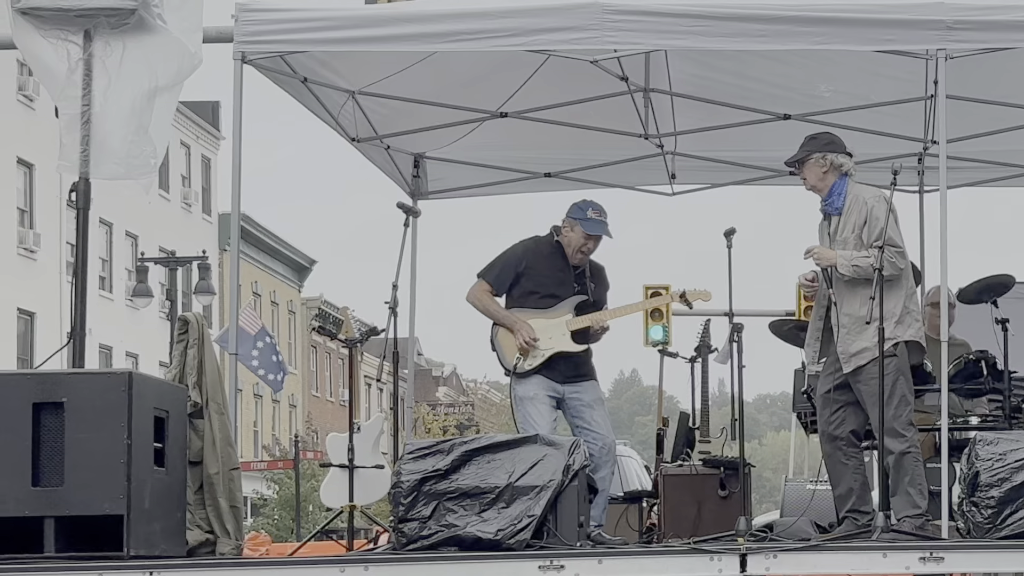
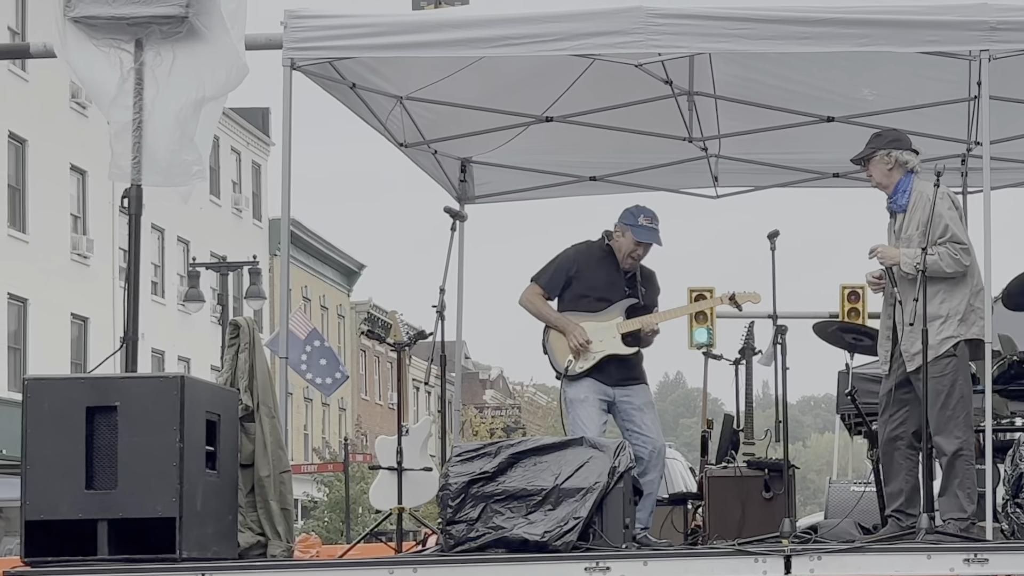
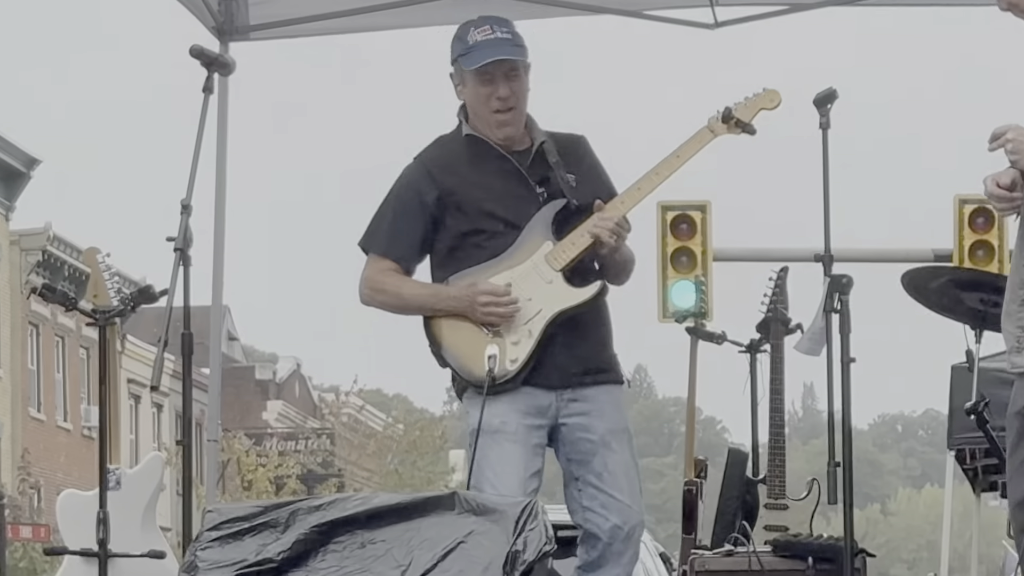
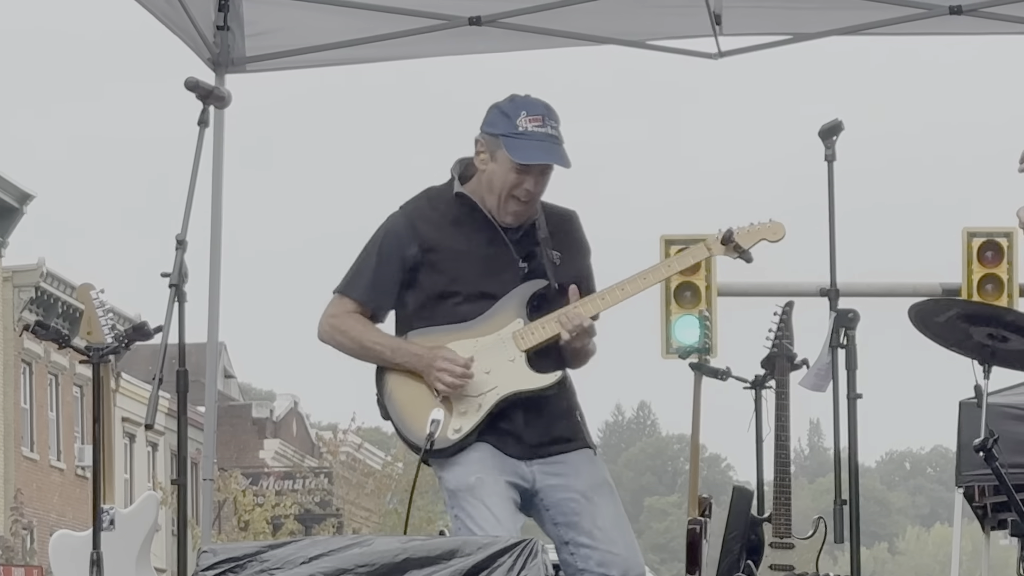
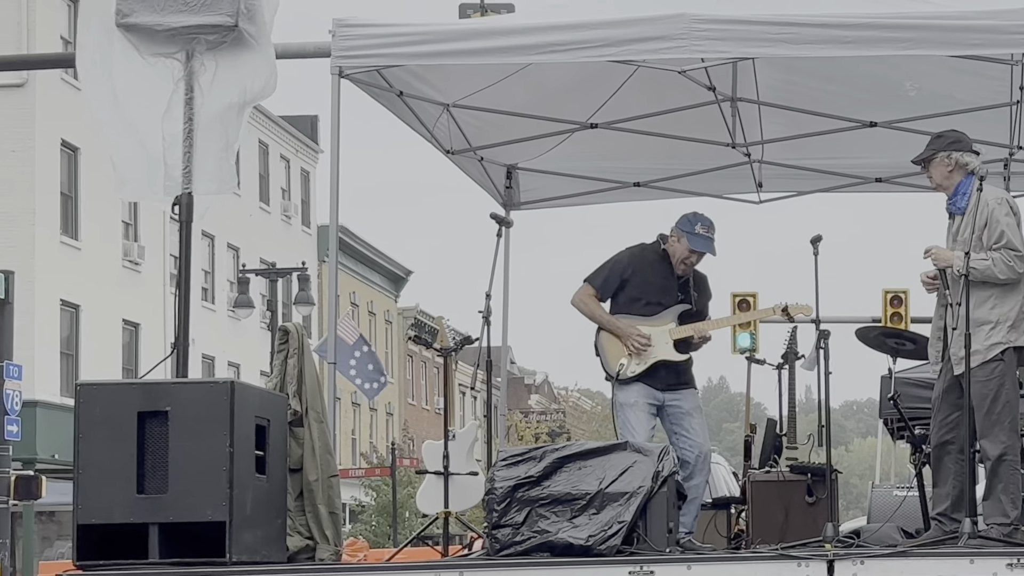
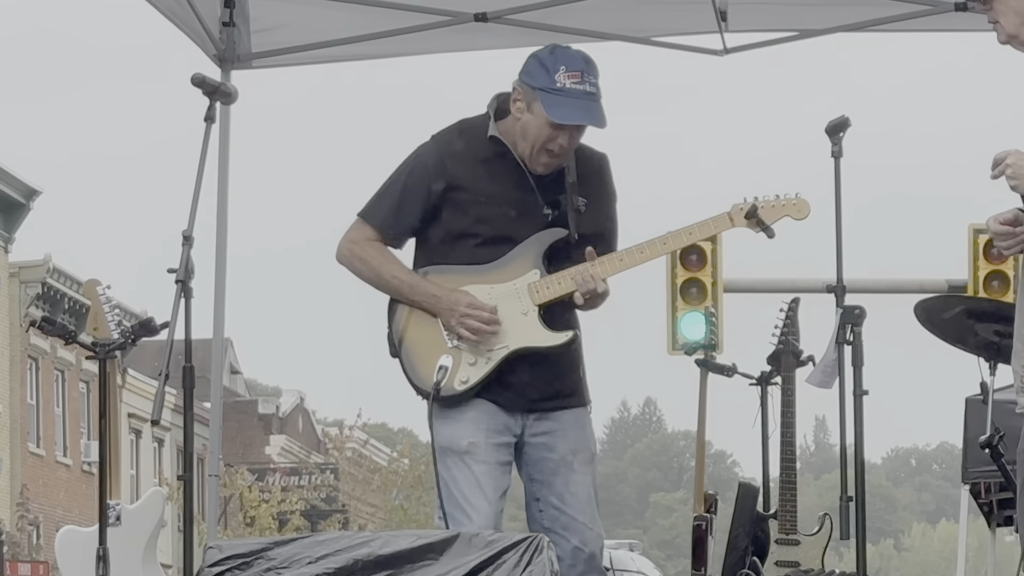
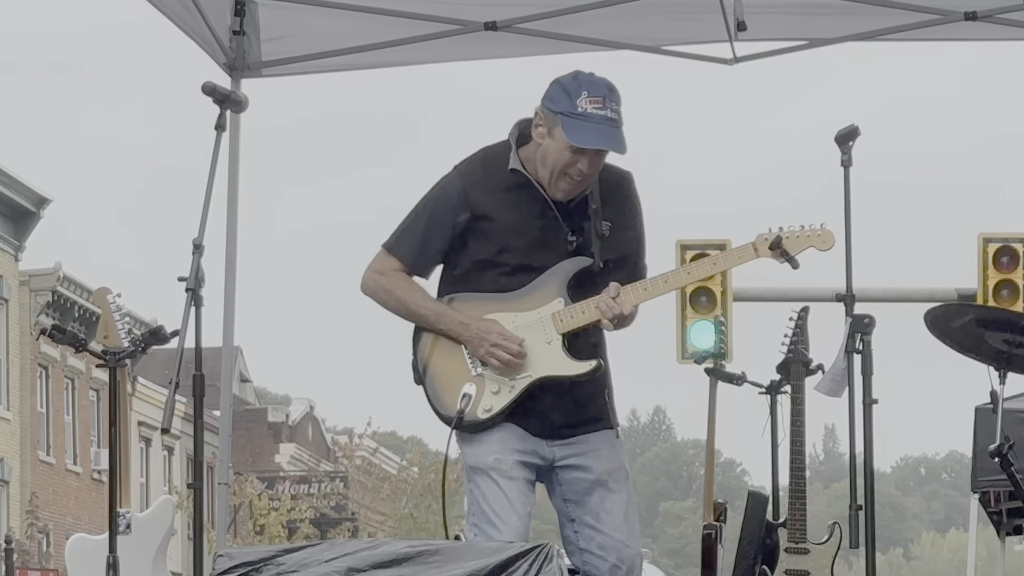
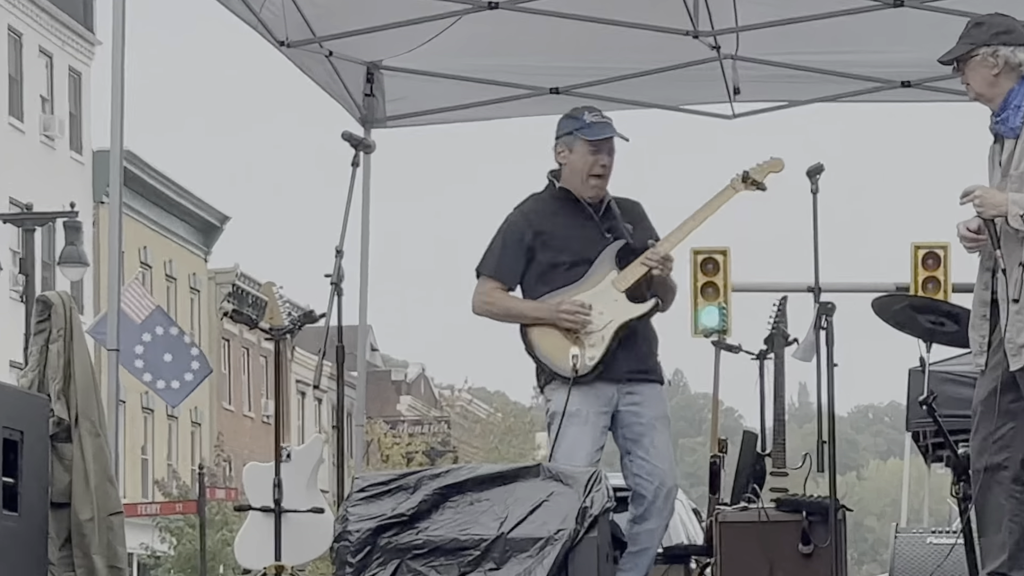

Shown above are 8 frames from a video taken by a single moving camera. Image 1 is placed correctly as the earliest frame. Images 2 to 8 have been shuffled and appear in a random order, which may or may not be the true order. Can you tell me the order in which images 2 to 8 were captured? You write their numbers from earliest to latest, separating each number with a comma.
2, 5, 8, 3, 7, 6, 4
